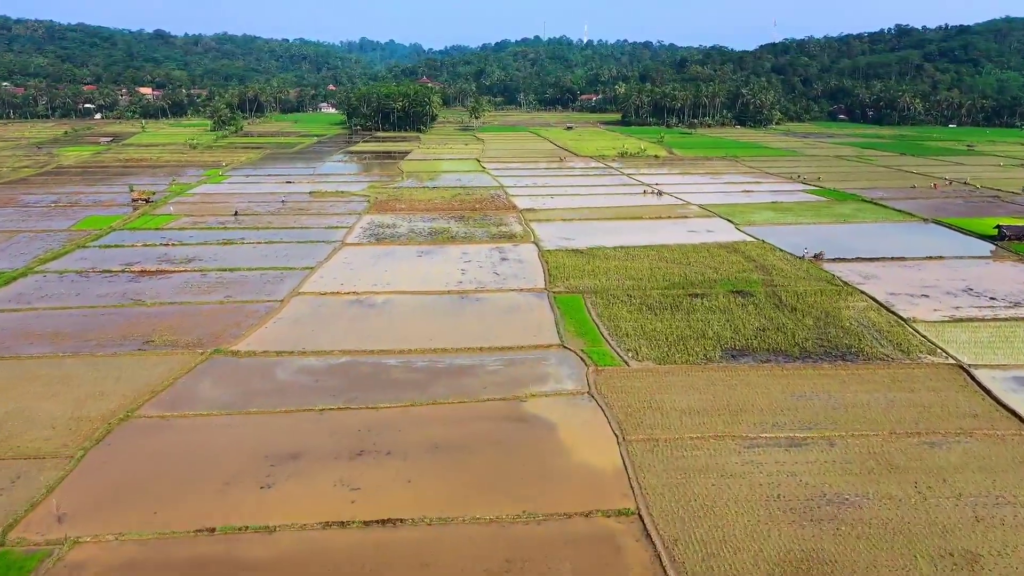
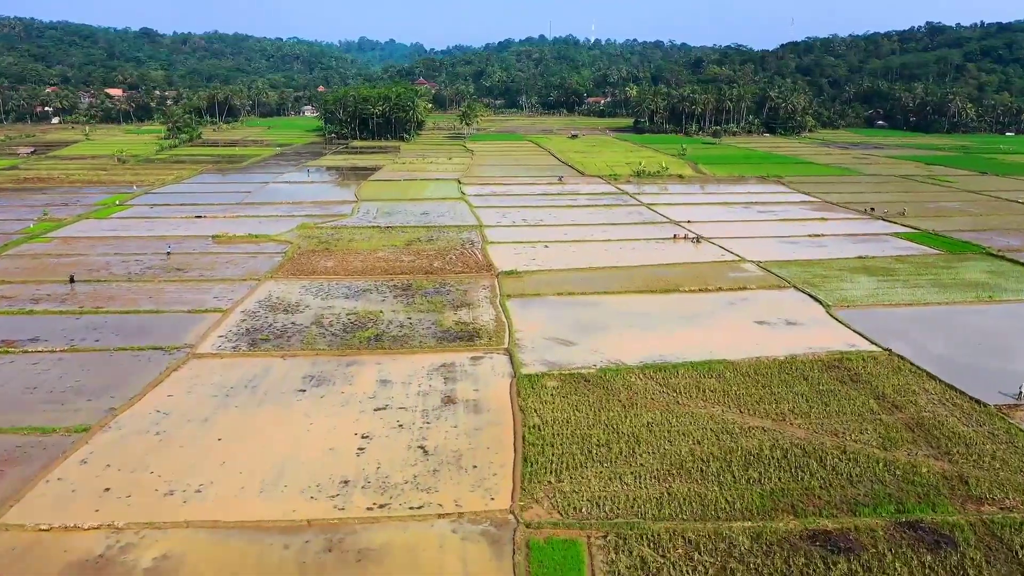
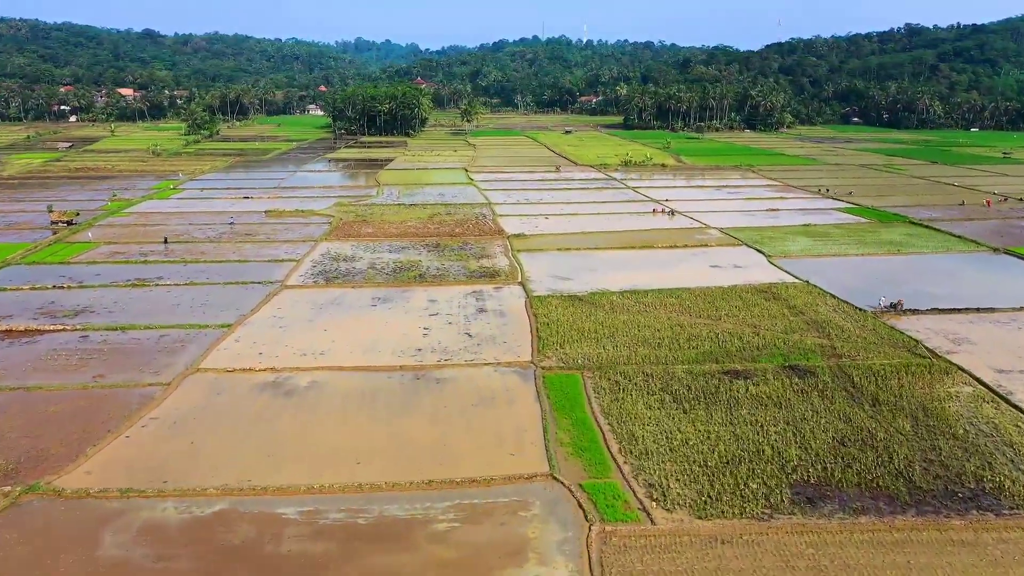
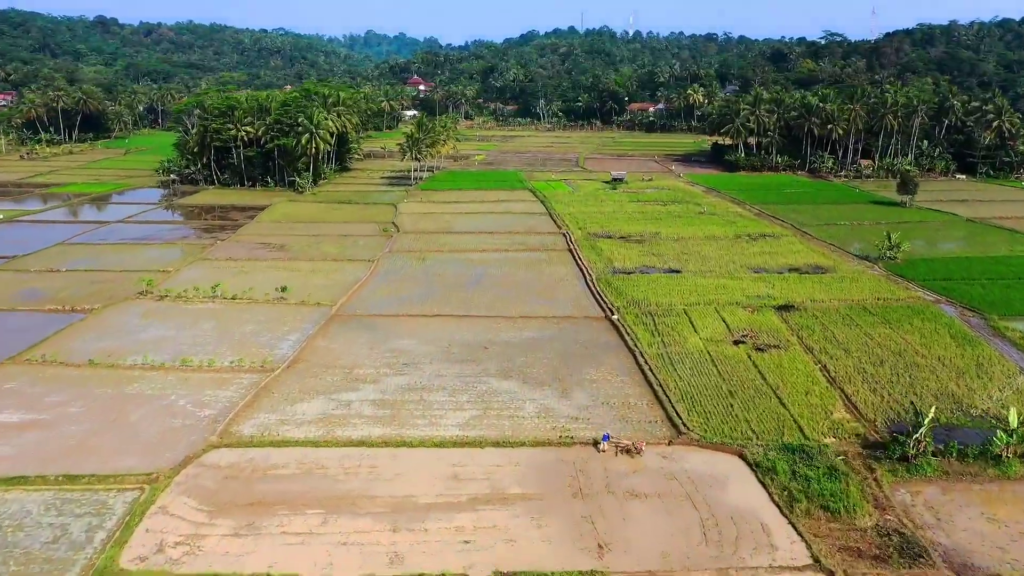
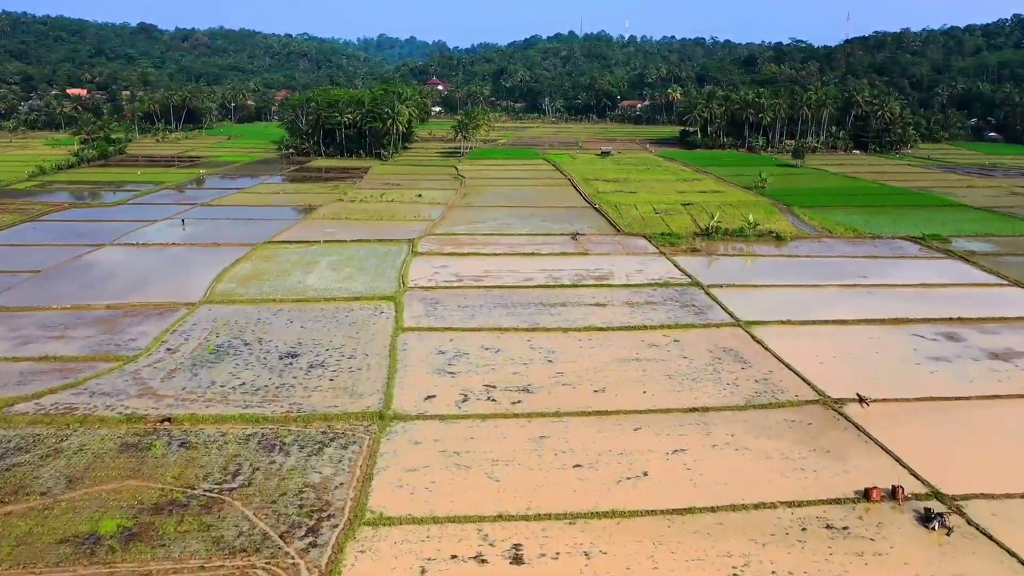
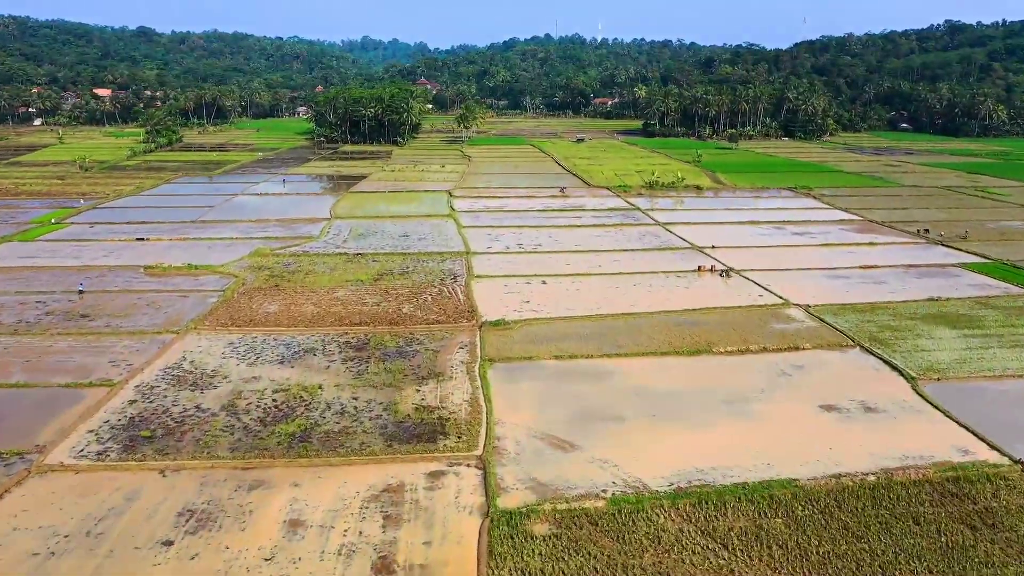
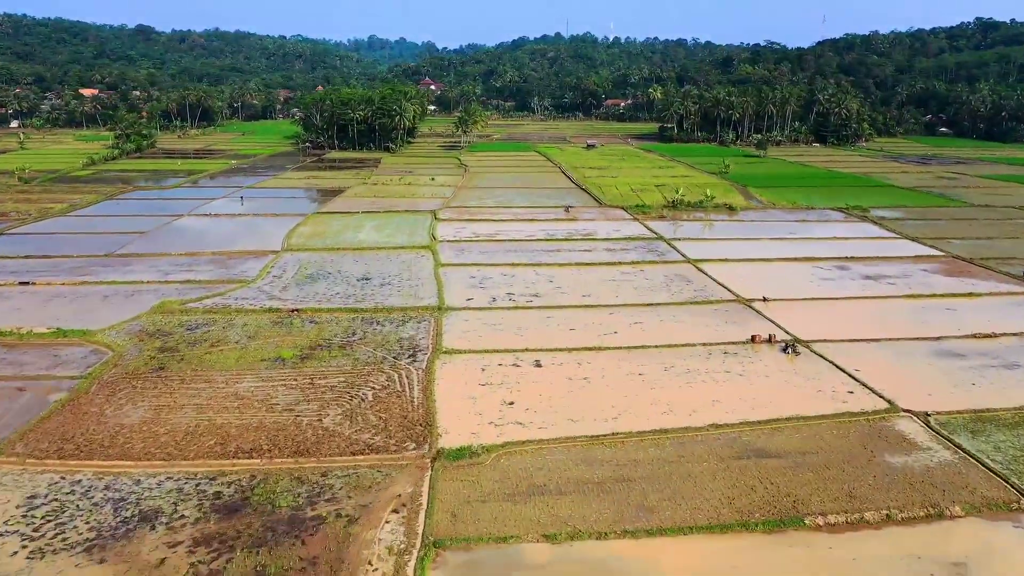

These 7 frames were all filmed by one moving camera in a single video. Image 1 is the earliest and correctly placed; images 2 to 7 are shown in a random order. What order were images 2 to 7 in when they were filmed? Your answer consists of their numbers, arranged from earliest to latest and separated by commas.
3, 2, 6, 7, 5, 4
